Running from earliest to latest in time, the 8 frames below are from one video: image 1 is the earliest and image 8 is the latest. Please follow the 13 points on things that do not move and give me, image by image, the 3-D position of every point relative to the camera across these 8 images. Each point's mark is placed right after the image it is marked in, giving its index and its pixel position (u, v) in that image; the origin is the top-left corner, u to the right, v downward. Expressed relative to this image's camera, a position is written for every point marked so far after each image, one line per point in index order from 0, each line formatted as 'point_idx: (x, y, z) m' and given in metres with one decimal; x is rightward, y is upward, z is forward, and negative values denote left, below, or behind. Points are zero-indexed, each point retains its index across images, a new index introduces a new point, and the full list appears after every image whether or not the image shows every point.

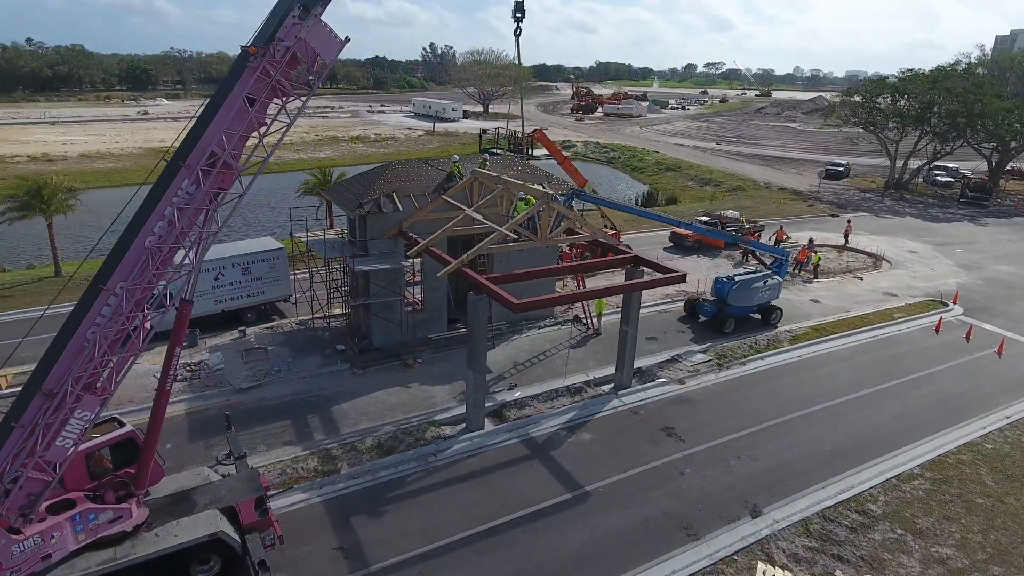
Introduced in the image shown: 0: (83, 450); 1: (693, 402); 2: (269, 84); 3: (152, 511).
0: (-6.9, -2.6, +10.5) m
1: (+5.1, -3.2, +18.0) m
2: (-4.1, +3.4, +10.8) m
3: (-6.2, -3.8, +11.1) m
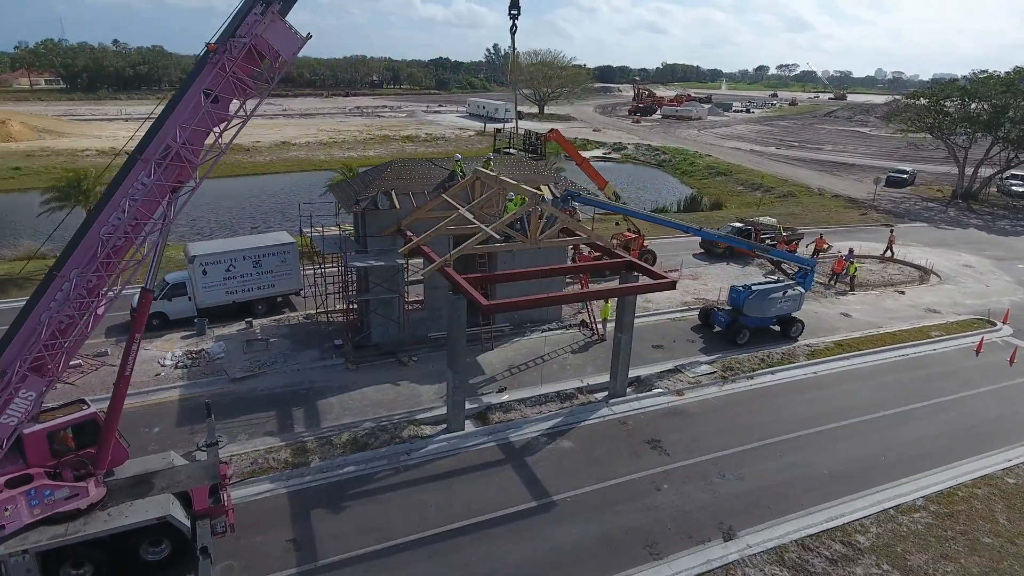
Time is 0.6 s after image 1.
0: (-7.8, -2.4, +11.0) m
1: (+4.8, -3.4, +17.3) m
2: (-4.8, +3.6, +11.0) m
3: (-7.2, -3.6, +11.5) m
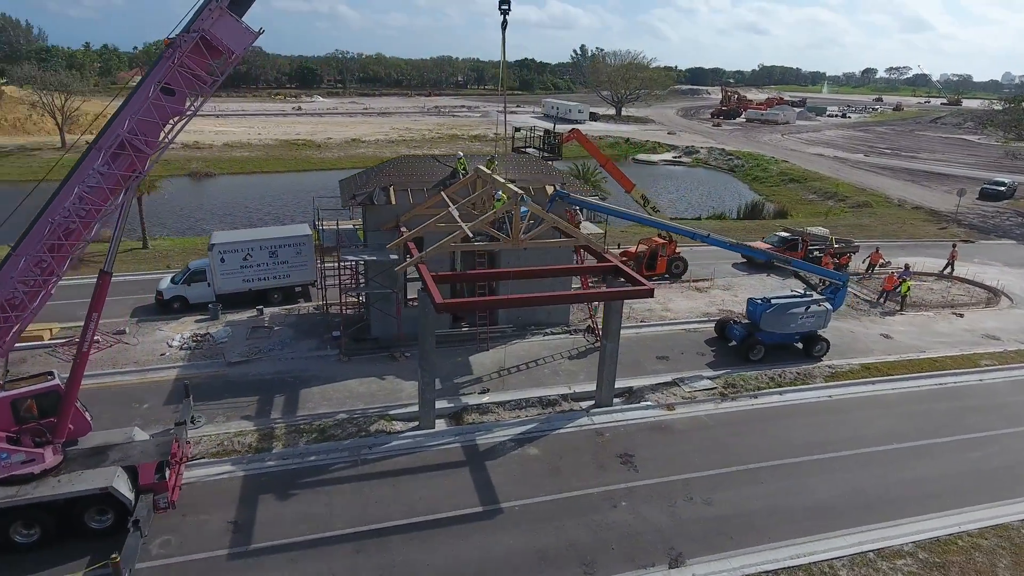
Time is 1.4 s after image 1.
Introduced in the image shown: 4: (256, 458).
0: (-9.1, -2.0, +11.8) m
1: (+4.1, -3.7, +16.4) m
2: (-5.8, +3.8, +11.4) m
3: (-8.4, -3.3, +12.2) m
4: (-5.7, -3.8, +14.4) m
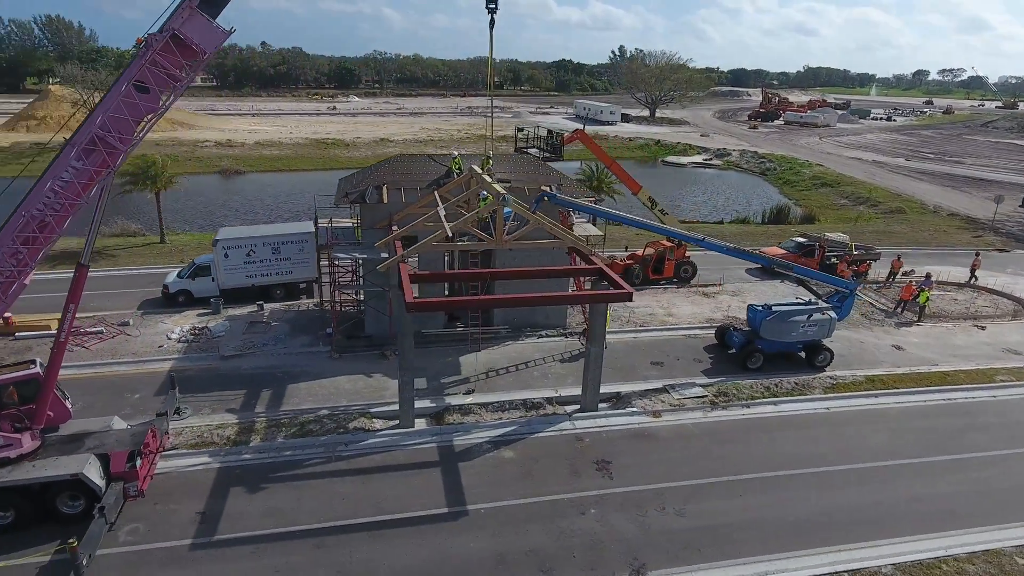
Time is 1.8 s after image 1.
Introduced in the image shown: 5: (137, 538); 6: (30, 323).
0: (-9.9, -1.8, +12.2) m
1: (+3.6, -3.8, +16.1) m
2: (-6.5, +3.9, +11.6) m
3: (-9.2, -3.1, +12.6) m
4: (-6.4, -3.7, +14.6) m
5: (-7.1, -4.7, +12.1) m
6: (-14.5, -1.1, +19.2) m
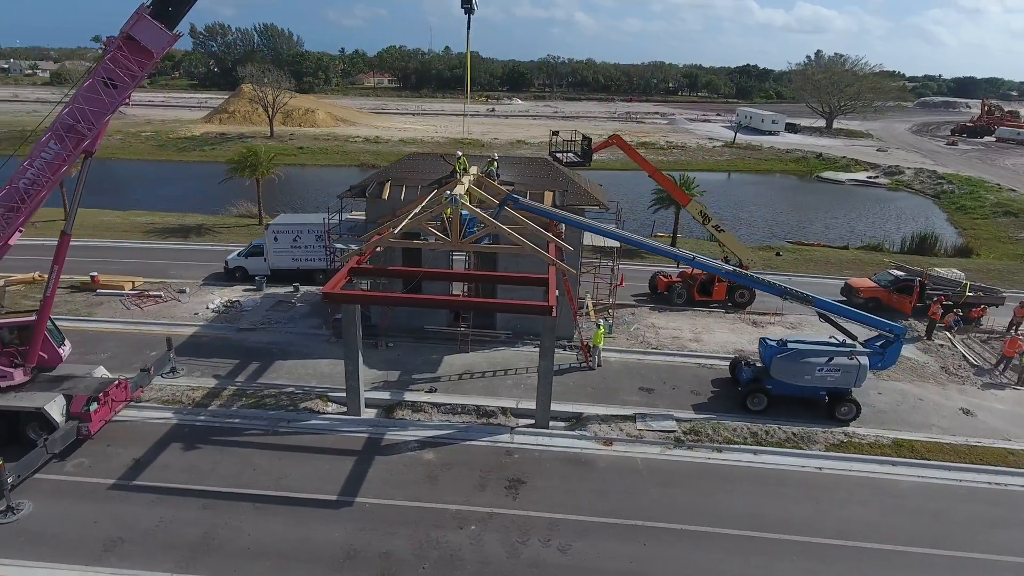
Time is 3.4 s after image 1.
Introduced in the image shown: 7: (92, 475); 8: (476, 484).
0: (-11.9, -0.8, +14.8) m
1: (+1.9, -4.2, +15.0) m
2: (-8.2, +4.5, +13.3) m
3: (-11.2, -2.2, +15.1) m
4: (-8.1, -3.1, +16.2) m
5: (-9.5, -4.0, +14.0) m
6: (-14.4, +0.2, +22.8) m
7: (-9.1, -4.1, +13.9) m
8: (-0.8, -4.4, +14.2) m
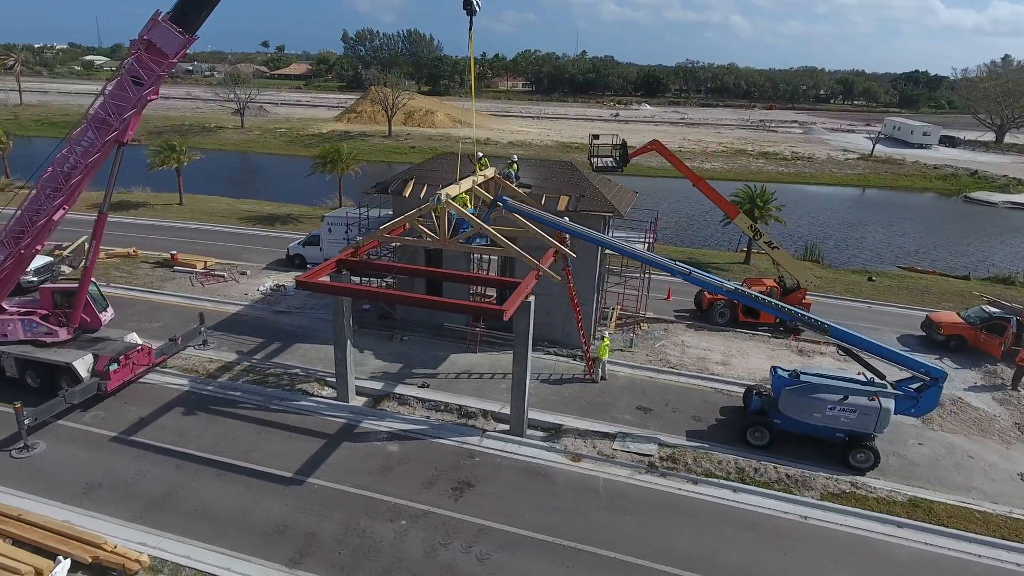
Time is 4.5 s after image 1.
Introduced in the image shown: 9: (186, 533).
0: (-12.4, 0.0, +17.2) m
1: (+0.8, -4.4, +14.6) m
2: (-8.7, +5.1, +15.0) m
3: (-11.8, -1.4, +17.3) m
4: (-8.5, -2.6, +17.8) m
5: (-10.5, -3.3, +15.9) m
6: (-13.1, +1.1, +25.6) m
7: (-10.1, -3.4, +15.8) m
8: (-1.9, -4.3, +14.3) m
9: (-6.4, -4.8, +12.6) m
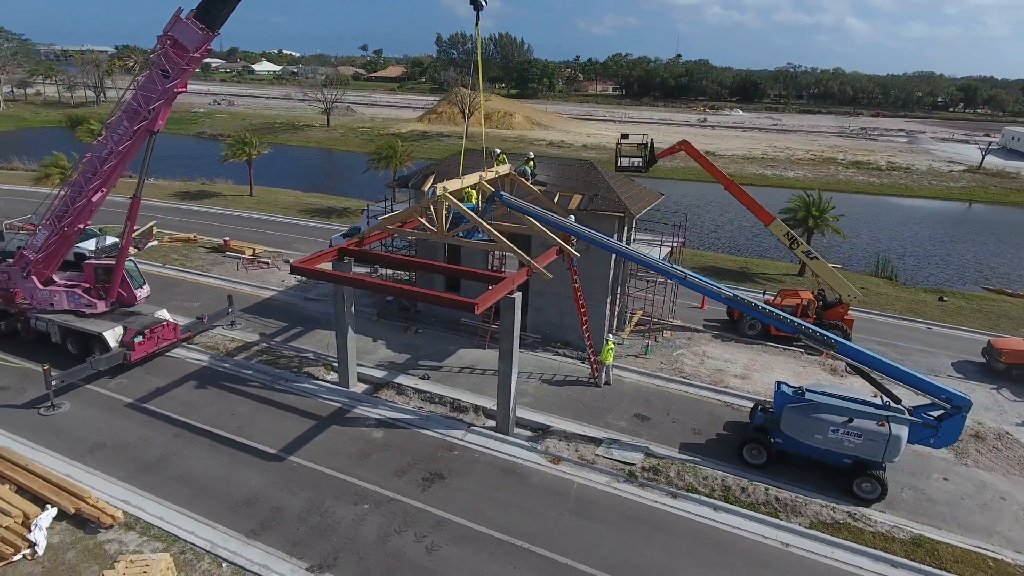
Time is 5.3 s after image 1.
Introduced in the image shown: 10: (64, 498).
0: (-12.2, +0.7, +18.8) m
1: (+0.2, -4.3, +14.4) m
2: (-8.7, +5.6, +16.1) m
3: (-11.7, -0.7, +18.8) m
4: (-8.5, -2.1, +18.8) m
5: (-10.7, -2.7, +17.3) m
6: (-11.7, +1.8, +27.2) m
7: (-10.4, -2.8, +17.1) m
8: (-2.5, -4.1, +14.5) m
9: (-7.2, -4.3, +13.4) m
10: (-8.9, -4.2, +12.7) m
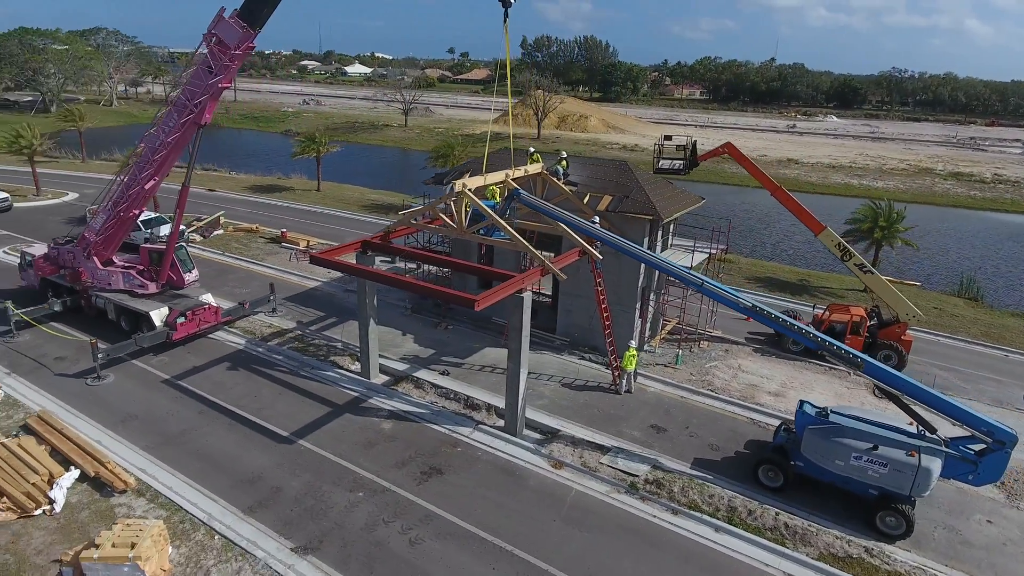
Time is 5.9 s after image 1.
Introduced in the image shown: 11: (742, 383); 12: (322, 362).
0: (-11.4, +1.3, +20.2) m
1: (+0.2, -4.3, +14.2) m
2: (-7.9, +6.0, +17.0) m
3: (-11.0, -0.2, +20.1) m
4: (-7.8, -1.7, +19.7) m
5: (-10.3, -2.2, +18.4) m
6: (-9.8, +2.2, +28.4) m
7: (-9.9, -2.3, +18.2) m
8: (-2.5, -4.0, +14.6) m
9: (-7.4, -4.0, +14.1) m
10: (-9.1, -3.7, +13.6) m
11: (+6.8, -2.8, +18.6) m
12: (-5.5, -2.2, +18.7) m
